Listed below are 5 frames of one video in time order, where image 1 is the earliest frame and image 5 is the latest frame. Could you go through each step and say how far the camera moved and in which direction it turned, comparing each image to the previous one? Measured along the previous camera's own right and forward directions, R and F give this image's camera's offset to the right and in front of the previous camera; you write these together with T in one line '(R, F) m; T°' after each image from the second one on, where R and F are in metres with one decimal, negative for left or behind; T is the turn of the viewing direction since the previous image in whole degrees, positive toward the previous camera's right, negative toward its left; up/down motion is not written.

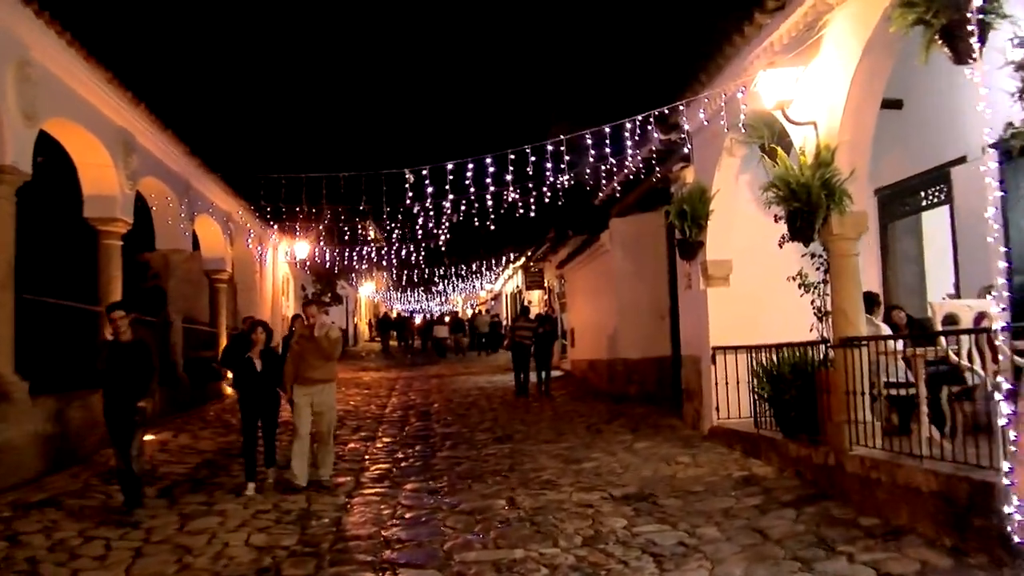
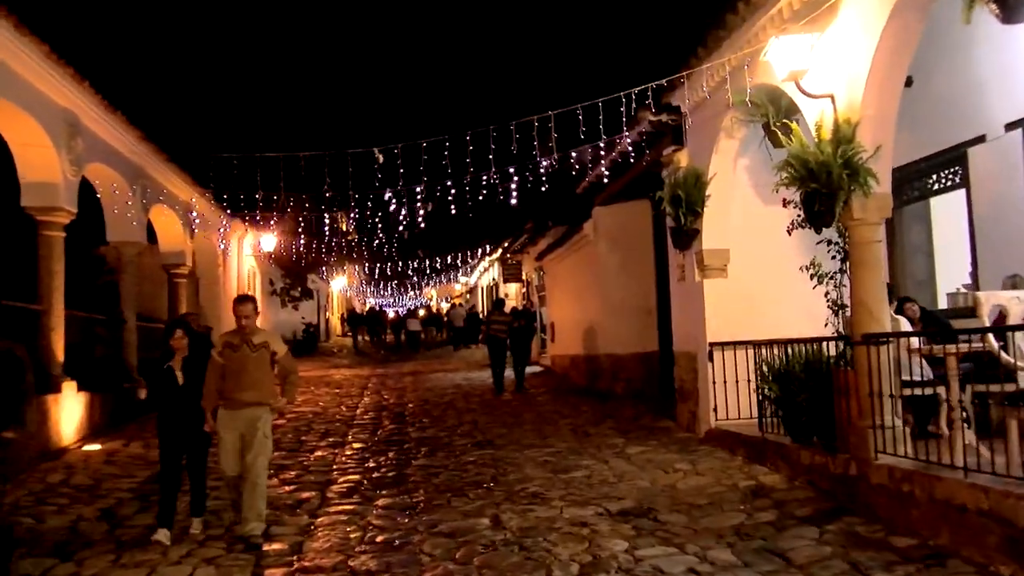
(-0.1, +0.8) m; +2°
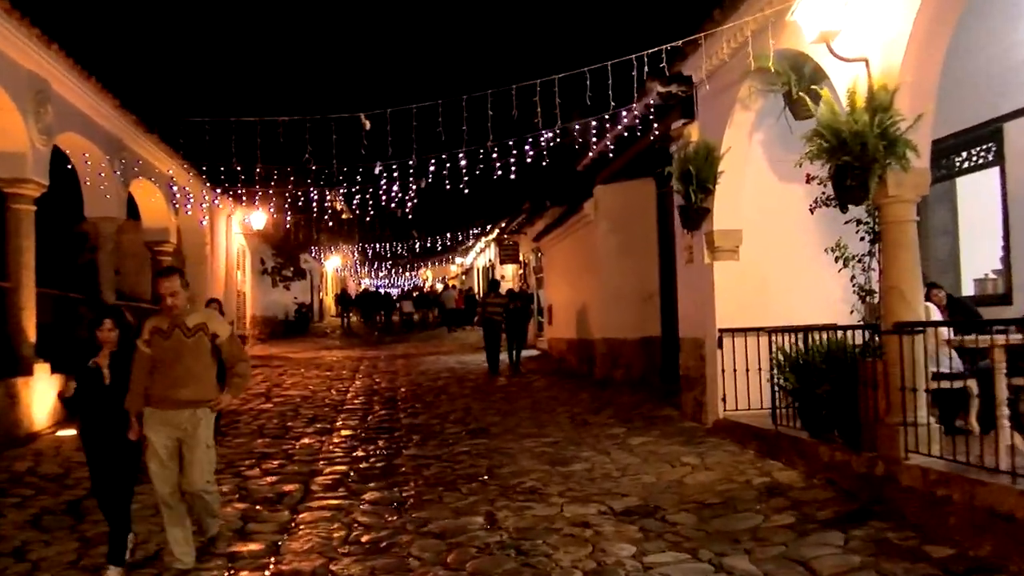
(0.0, +0.6) m; 0°
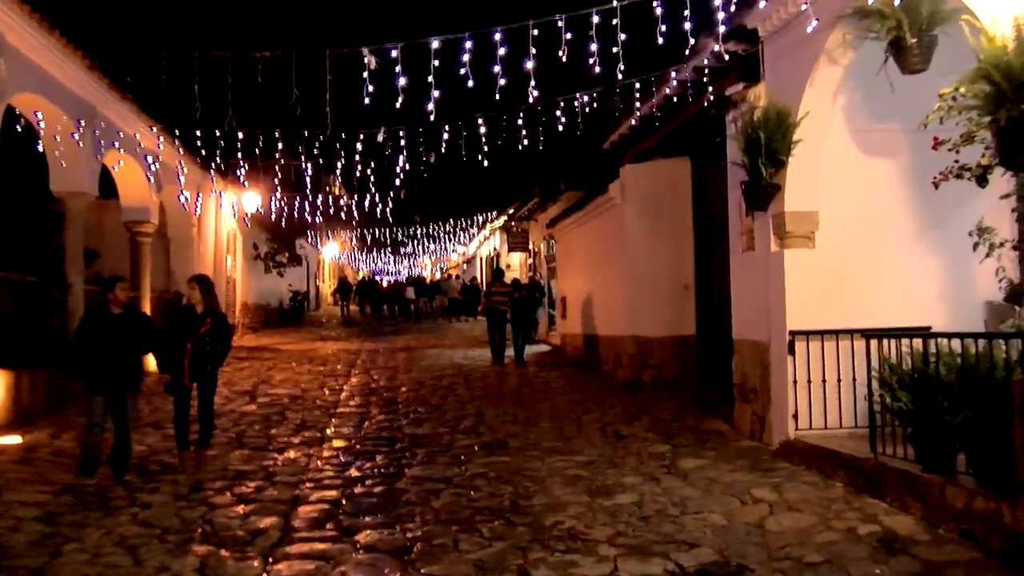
(-0.3, +1.5) m; 0°
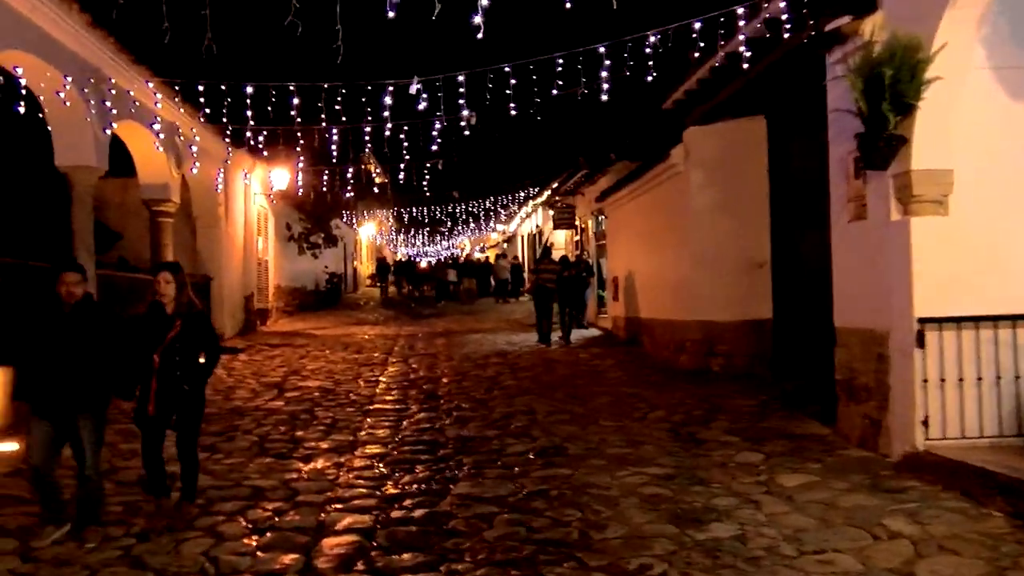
(-0.2, +1.2) m; -3°
